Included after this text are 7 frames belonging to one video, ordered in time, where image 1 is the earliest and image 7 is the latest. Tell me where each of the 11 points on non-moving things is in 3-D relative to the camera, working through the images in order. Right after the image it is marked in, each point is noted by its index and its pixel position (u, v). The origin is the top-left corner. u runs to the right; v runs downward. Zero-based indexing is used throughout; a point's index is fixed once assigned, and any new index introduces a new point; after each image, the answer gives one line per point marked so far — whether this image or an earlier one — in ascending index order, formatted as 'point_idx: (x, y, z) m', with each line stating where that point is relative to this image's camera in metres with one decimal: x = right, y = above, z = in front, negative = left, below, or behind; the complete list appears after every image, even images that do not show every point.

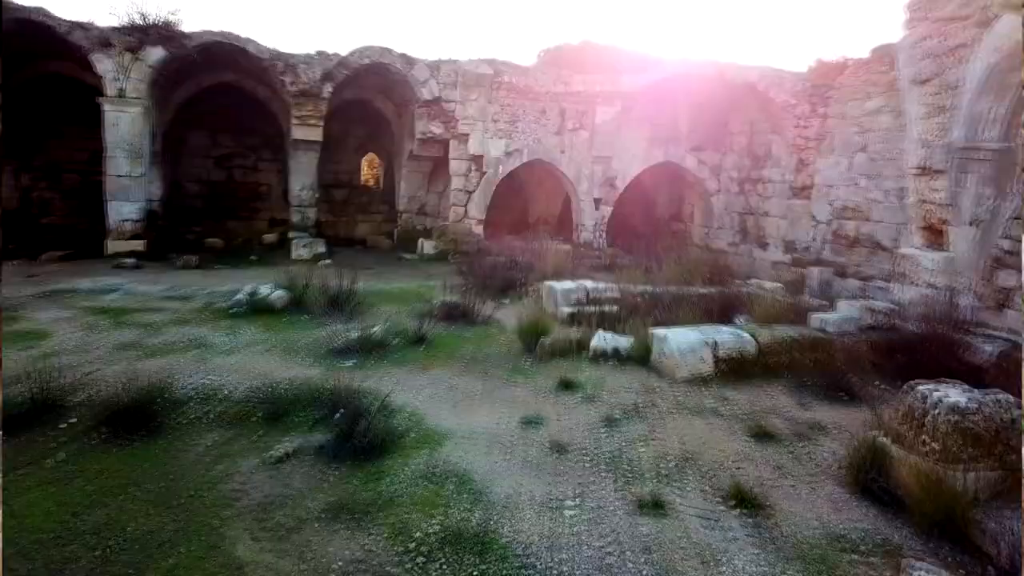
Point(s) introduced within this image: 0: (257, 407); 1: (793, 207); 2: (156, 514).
0: (-0.9, -0.4, +3.8) m
1: (+2.2, +0.6, +8.6) m
2: (-0.9, -0.6, +2.7) m
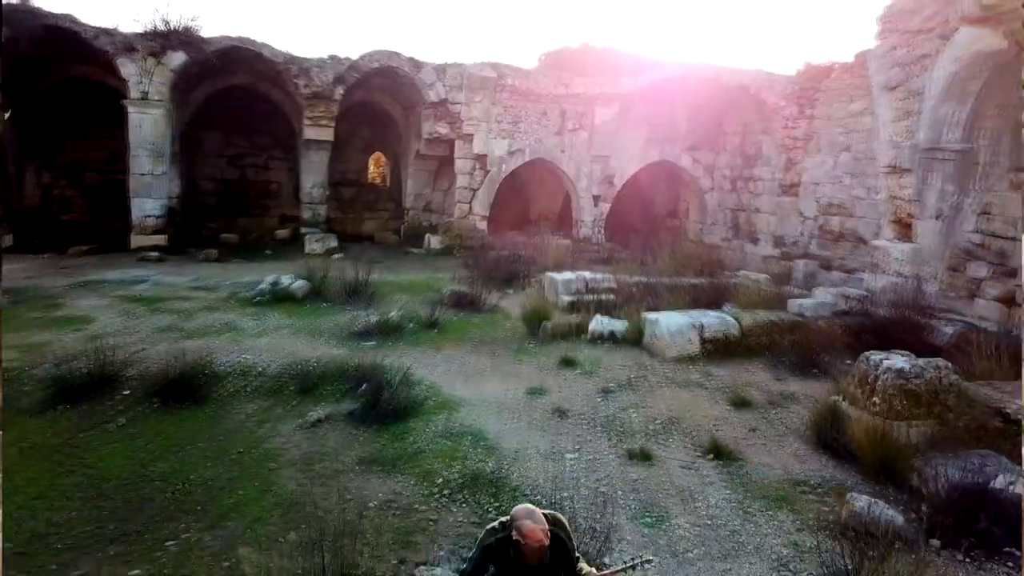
0: (-0.9, -0.4, +4.2) m
1: (+2.2, +0.7, +9.0) m
2: (-0.9, -0.5, +3.2) m
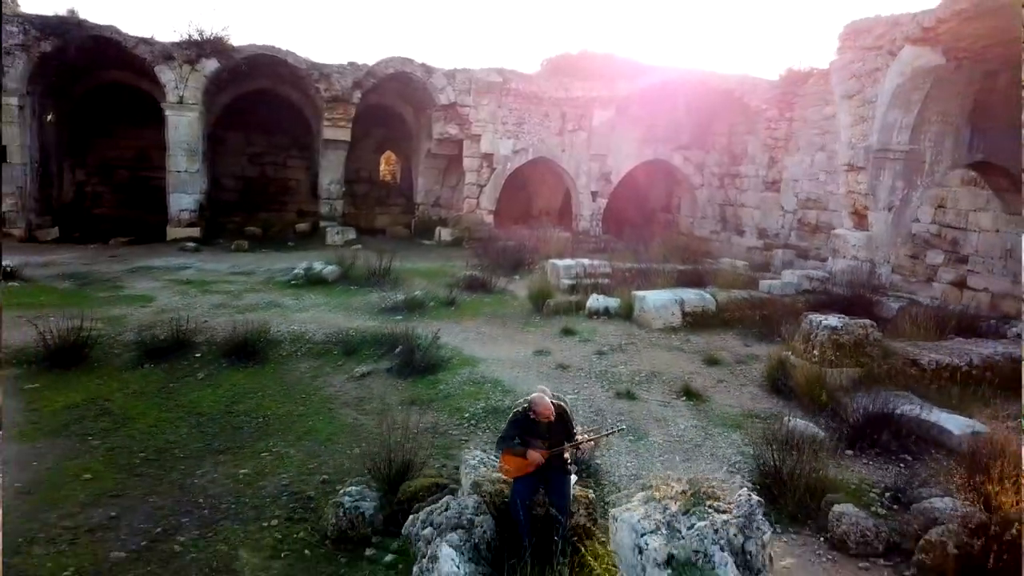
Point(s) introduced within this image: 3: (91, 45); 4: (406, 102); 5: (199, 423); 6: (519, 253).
0: (-0.8, -0.3, +5.0) m
1: (+2.3, +0.8, +9.8) m
2: (-0.8, -0.4, +4.0) m
3: (-3.7, +2.2, +9.7) m
4: (-1.2, +2.0, +11.8) m
5: (-1.1, -0.5, +3.7) m
6: (+0.1, +0.3, +8.7) m
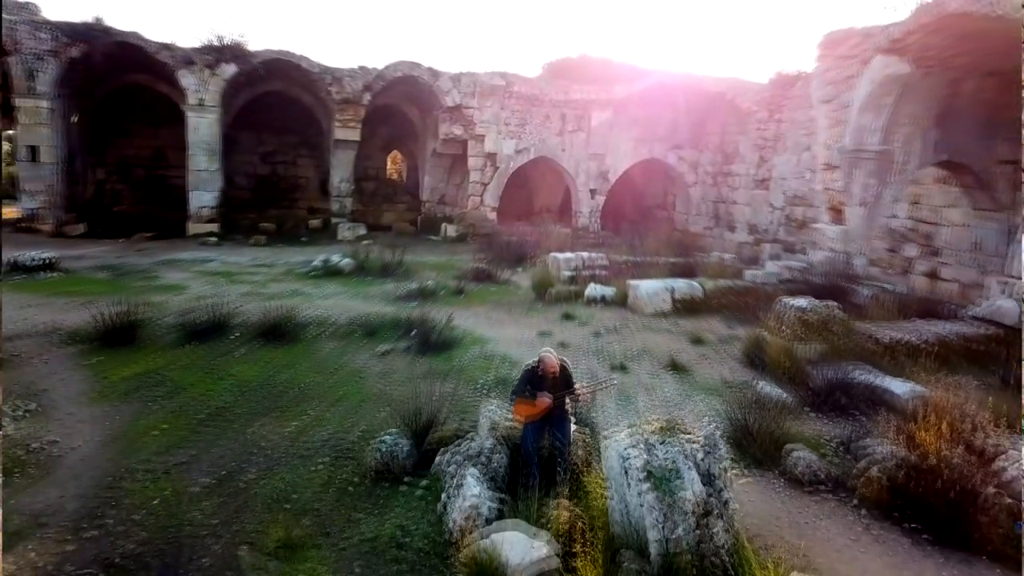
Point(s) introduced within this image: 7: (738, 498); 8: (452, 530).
0: (-0.8, -0.2, +5.5) m
1: (+2.3, +0.9, +10.3) m
2: (-0.8, -0.4, +4.5) m
3: (-3.7, +2.2, +10.2) m
4: (-1.1, +2.1, +12.3) m
5: (-1.0, -0.4, +4.2) m
6: (+0.1, +0.3, +9.2) m
7: (+0.6, -0.5, +2.8) m
8: (-0.1, -0.6, +2.5) m
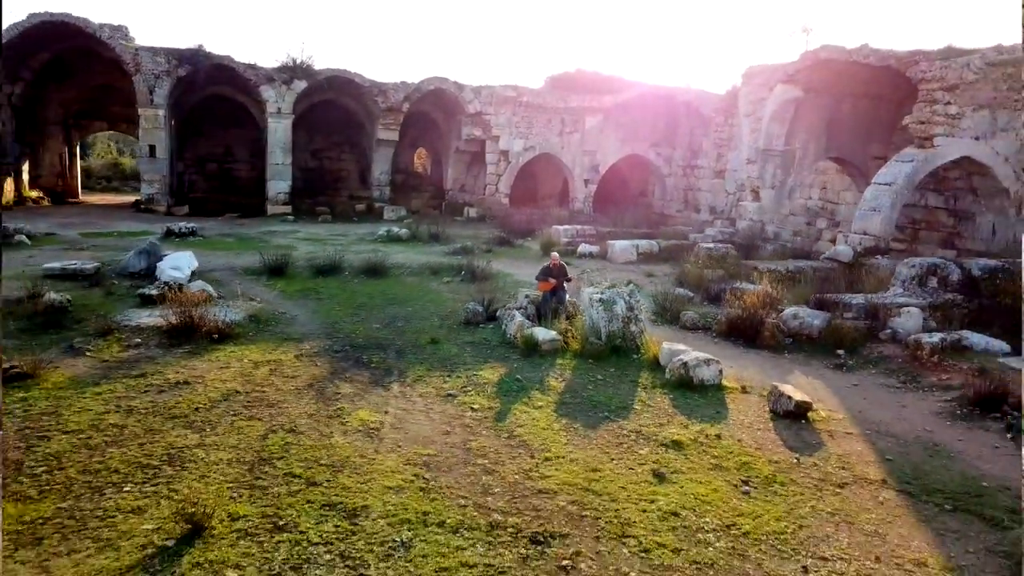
0: (-0.7, +0.1, +8.3) m
1: (+2.4, +1.3, +13.0) m
2: (-0.7, 0.0, +7.2) m
3: (-3.6, +2.6, +12.9) m
4: (-1.0, +2.5, +15.0) m
5: (-0.9, -0.1, +6.9) m
6: (+0.2, +0.7, +11.9) m
7: (+0.7, -0.2, +5.5) m
8: (0.0, -0.2, +5.2) m
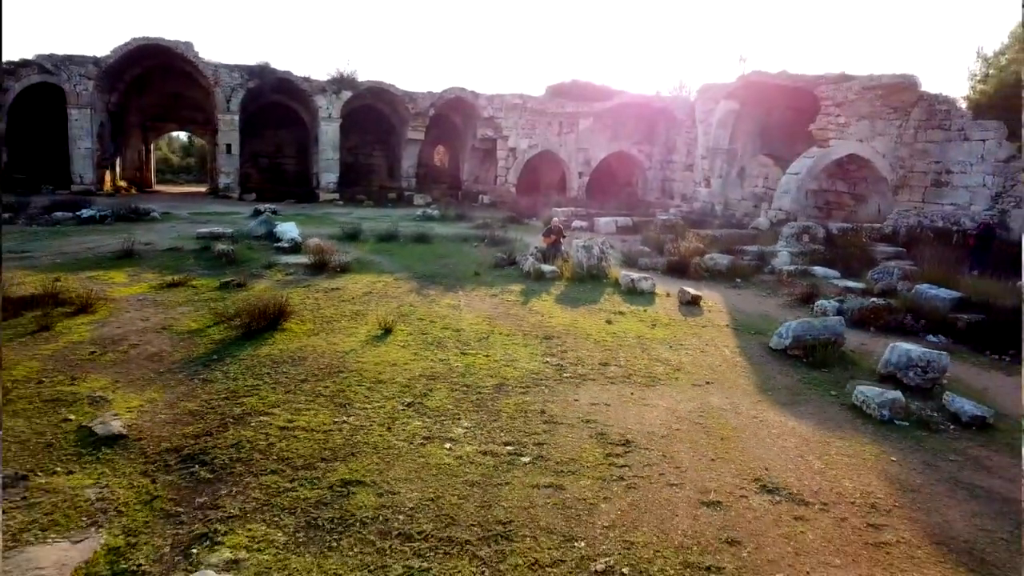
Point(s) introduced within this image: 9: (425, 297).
0: (-0.6, +0.5, +11.2) m
1: (+2.5, +1.7, +16.0) m
2: (-0.6, +0.3, +10.2) m
3: (-3.5, +3.0, +15.9) m
4: (-0.9, +2.9, +17.9) m
5: (-0.8, +0.3, +9.9) m
6: (+0.3, +1.1, +14.9) m
7: (+0.8, +0.2, +8.5) m
8: (+0.1, +0.1, +8.2) m
9: (-0.6, -0.1, +7.0) m
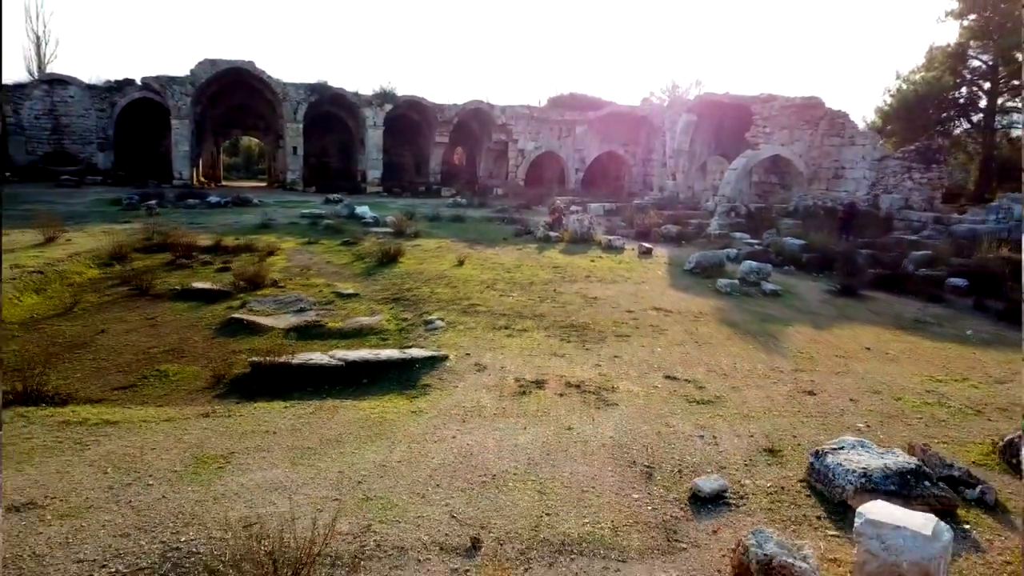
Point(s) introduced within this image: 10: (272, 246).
0: (-0.4, +1.0, +15.1) m
1: (+2.7, +2.1, +19.9) m
2: (-0.4, +0.8, +14.1) m
3: (-3.3, +3.5, +19.7) m
4: (-0.7, +3.4, +21.8) m
5: (-0.6, +0.8, +13.8) m
6: (+0.5, +1.6, +18.8) m
7: (+1.0, +0.6, +12.4) m
8: (+0.3, +0.6, +12.1) m
9: (-0.4, +0.4, +10.9) m
10: (-2.3, +0.4, +10.3) m
